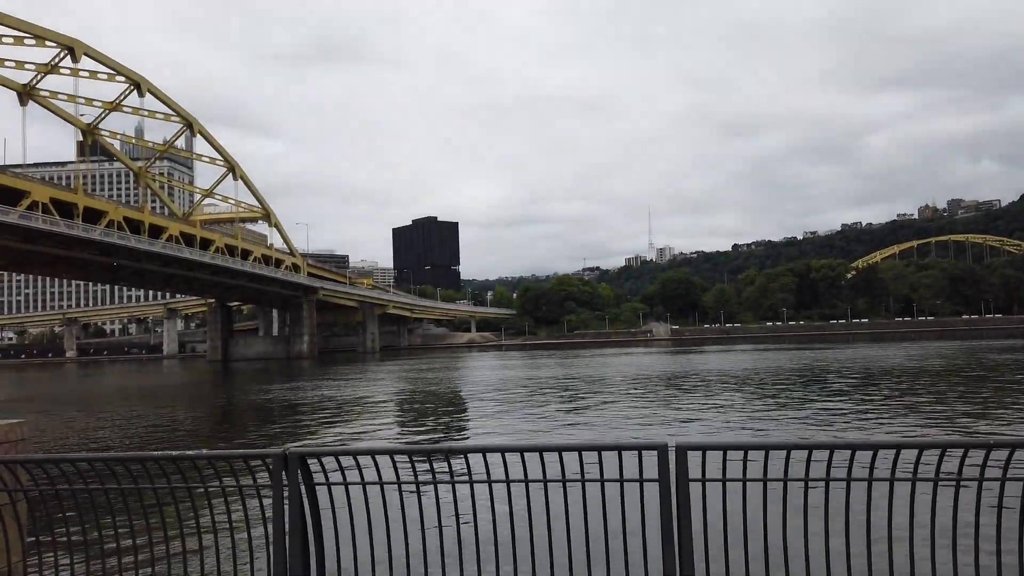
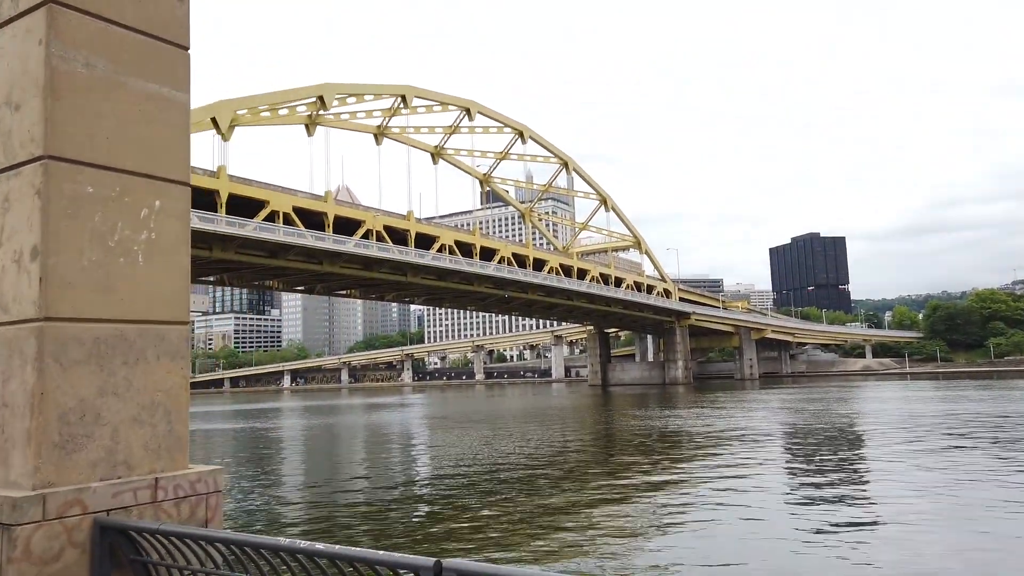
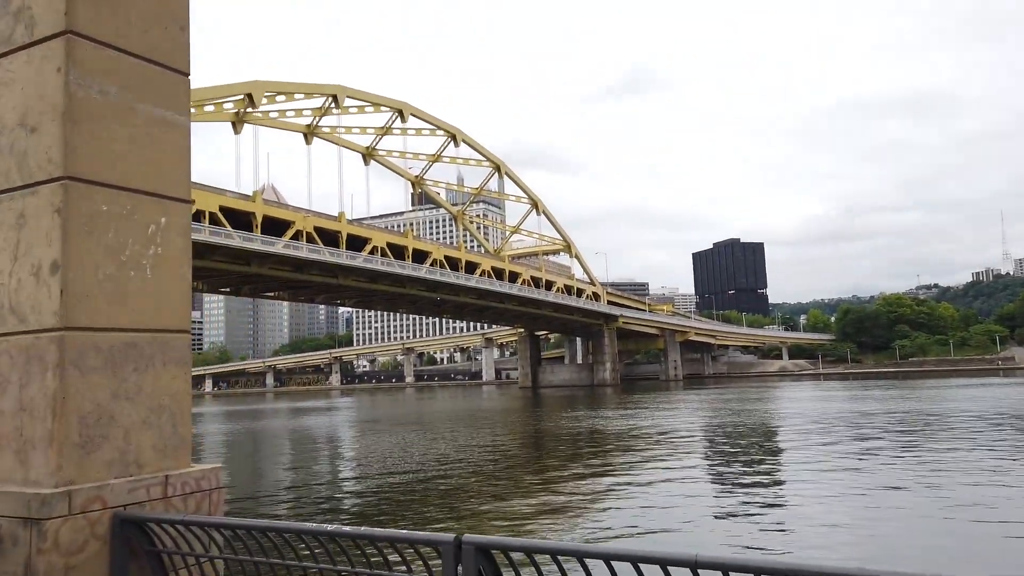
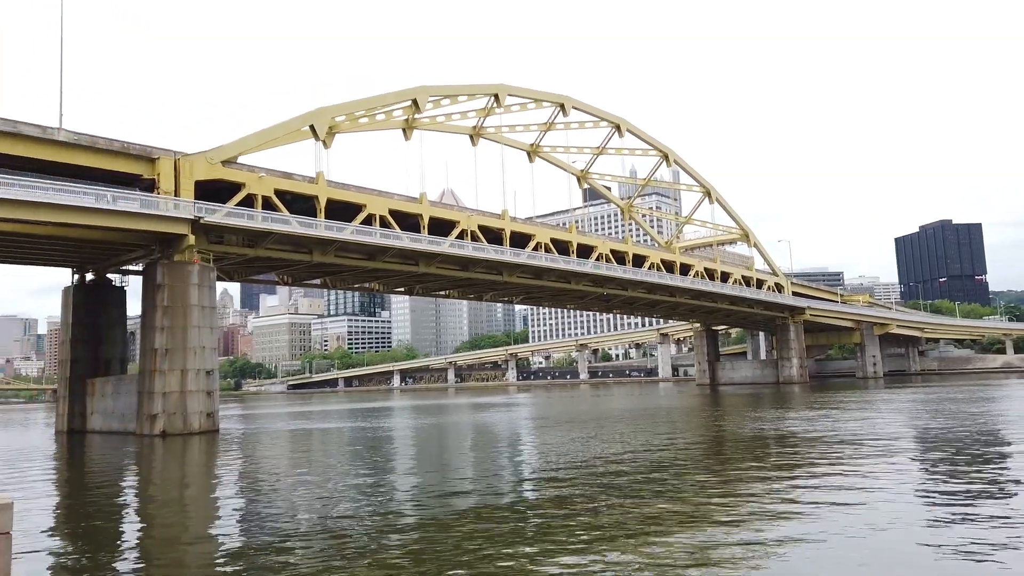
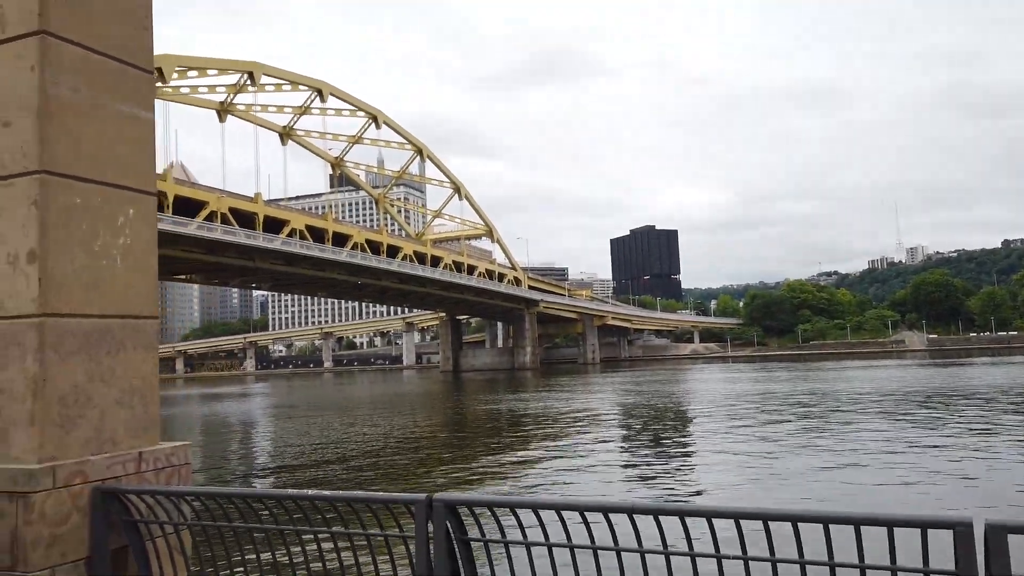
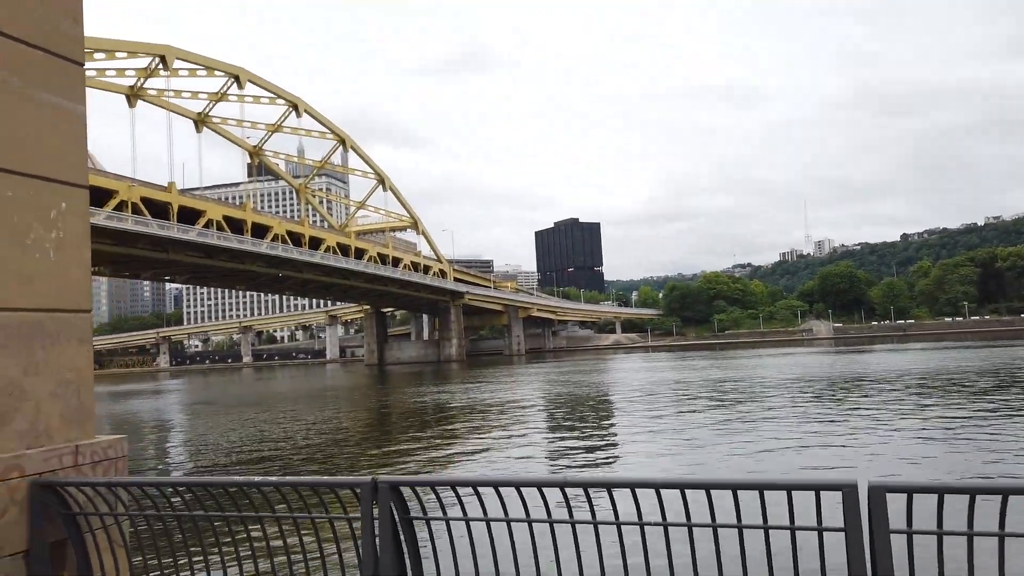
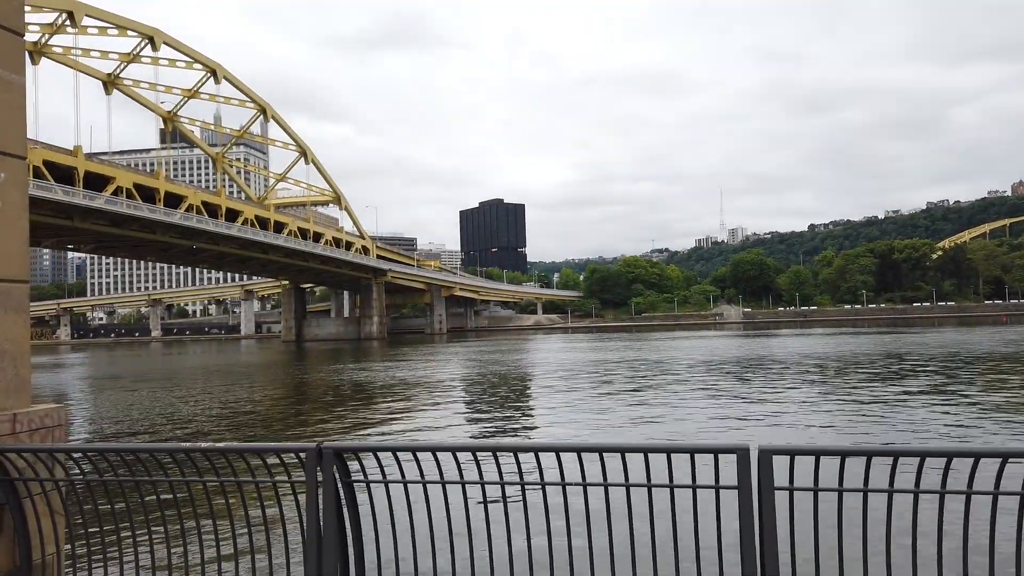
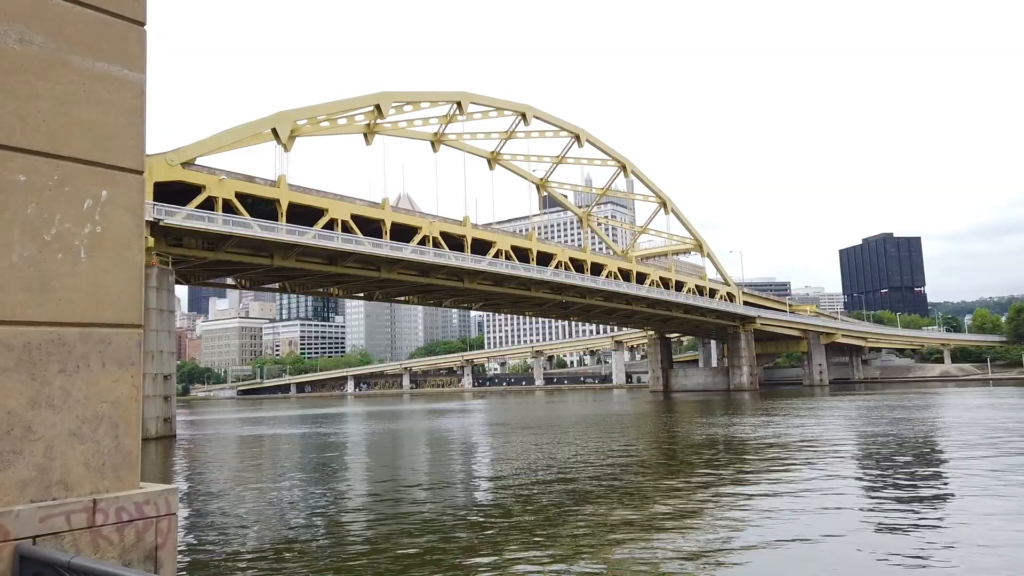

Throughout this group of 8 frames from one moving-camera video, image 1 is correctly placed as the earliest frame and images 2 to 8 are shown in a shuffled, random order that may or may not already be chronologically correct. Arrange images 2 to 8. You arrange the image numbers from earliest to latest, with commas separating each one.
7, 6, 5, 3, 2, 8, 4
